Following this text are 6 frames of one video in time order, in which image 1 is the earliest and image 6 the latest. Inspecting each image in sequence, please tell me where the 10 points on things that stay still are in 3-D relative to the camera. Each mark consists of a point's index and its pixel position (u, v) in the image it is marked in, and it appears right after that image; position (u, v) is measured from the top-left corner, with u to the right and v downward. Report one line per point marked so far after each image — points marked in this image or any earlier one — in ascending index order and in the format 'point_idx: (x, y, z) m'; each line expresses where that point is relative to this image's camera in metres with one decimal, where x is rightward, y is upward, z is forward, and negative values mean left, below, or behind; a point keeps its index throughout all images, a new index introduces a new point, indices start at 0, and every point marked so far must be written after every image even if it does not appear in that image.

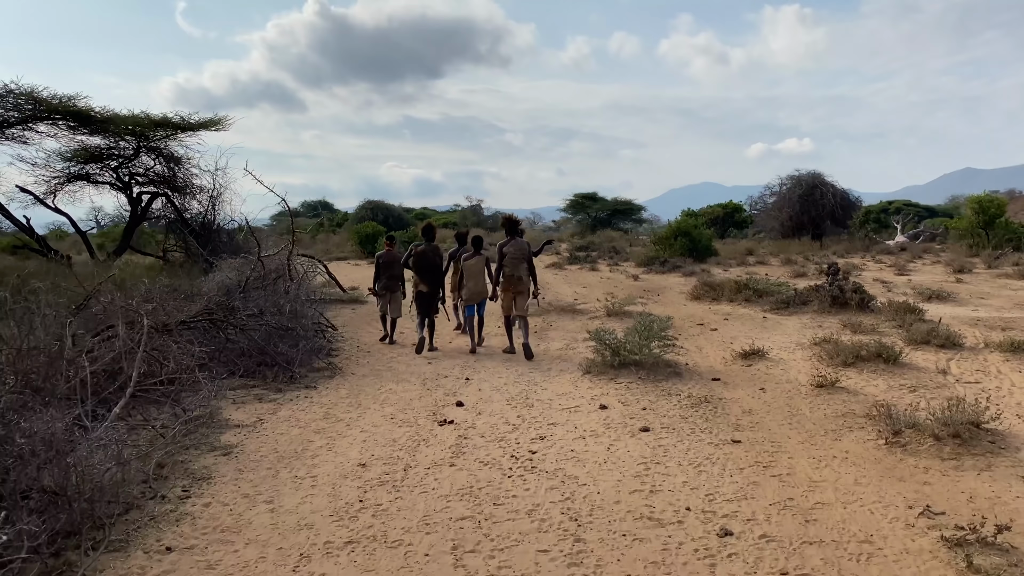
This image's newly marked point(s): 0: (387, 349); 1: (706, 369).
0: (-1.3, -0.6, +8.6) m
1: (+1.4, -0.6, +6.4) m
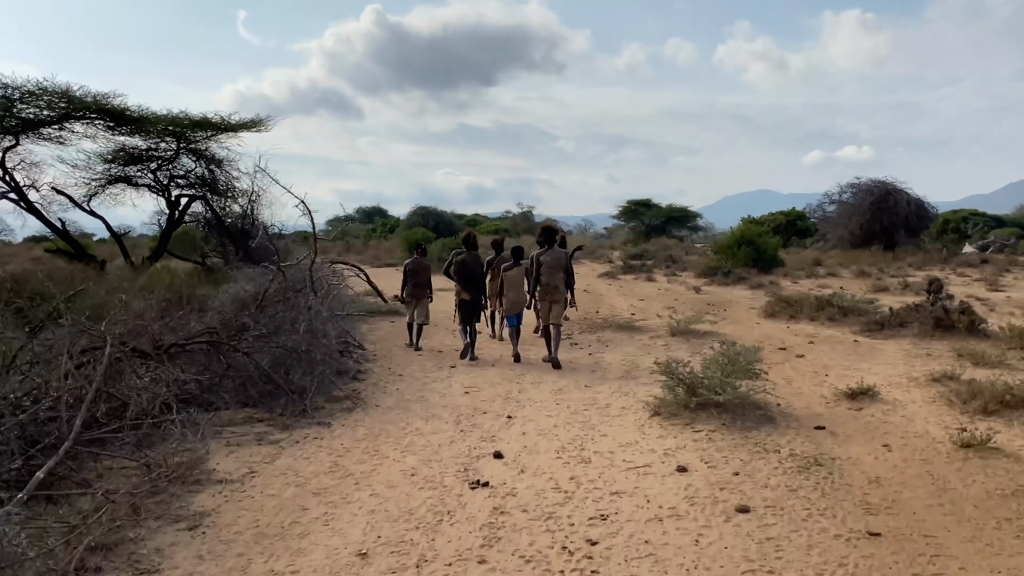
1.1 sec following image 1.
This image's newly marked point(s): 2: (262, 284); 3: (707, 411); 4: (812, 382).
0: (-0.8, -0.7, +7.6) m
1: (+1.8, -0.8, +5.1) m
2: (-2.1, 0.0, +7.2) m
3: (+1.2, -0.7, +5.1) m
4: (+2.2, -0.7, +6.2) m
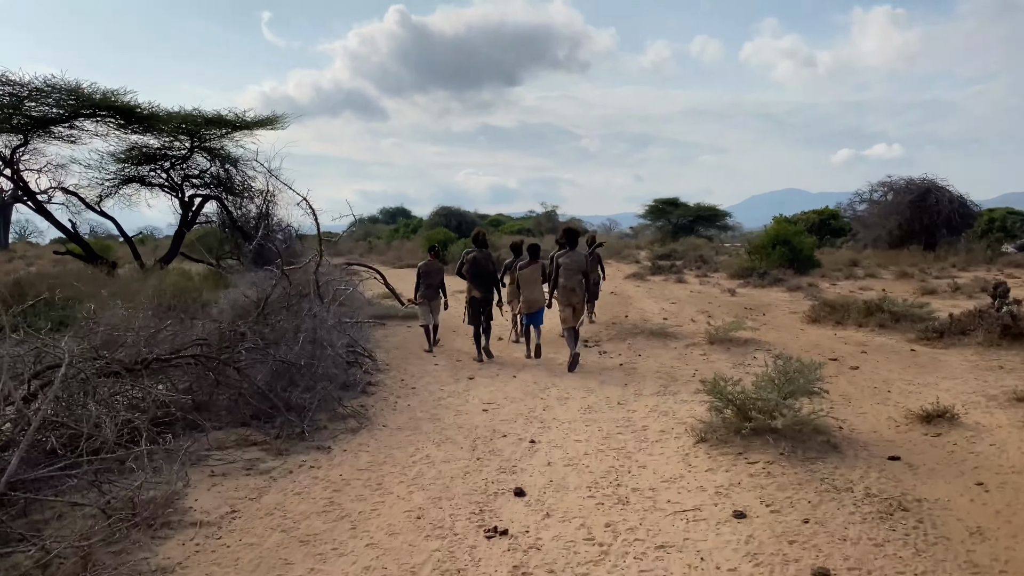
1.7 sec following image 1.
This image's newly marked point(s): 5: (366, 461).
0: (-0.6, -0.8, +7.0) m
1: (+1.9, -0.8, +4.5) m
2: (-1.9, 0.0, +6.7) m
3: (+1.3, -0.8, +4.4) m
4: (+2.3, -0.7, +5.5) m
5: (-0.8, -0.9, +4.4) m
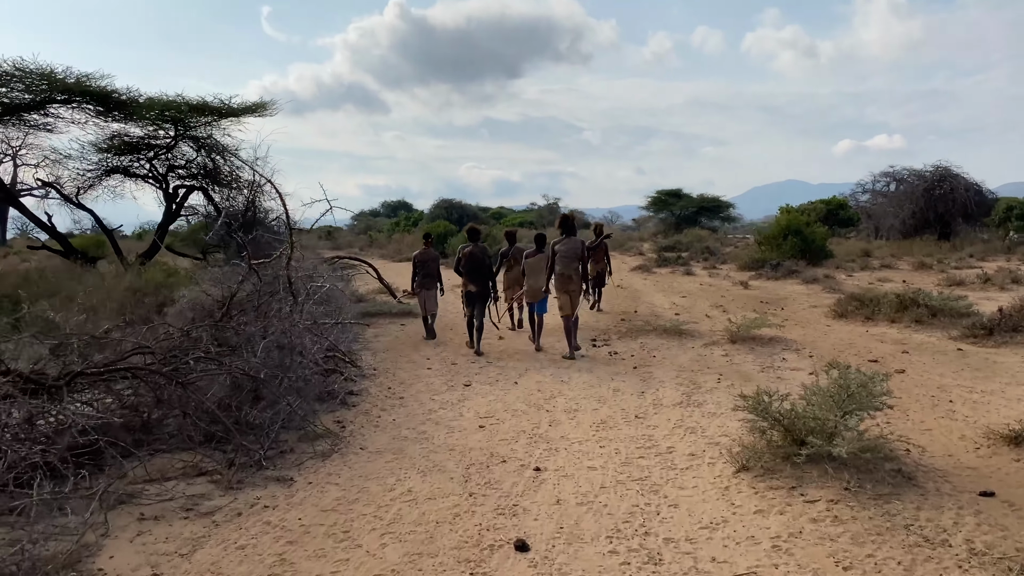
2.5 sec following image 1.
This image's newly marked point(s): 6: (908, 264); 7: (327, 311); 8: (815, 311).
0: (-0.6, -0.7, +6.2) m
1: (+1.9, -0.8, +3.7) m
2: (-1.9, 0.0, +5.9) m
3: (+1.3, -0.8, +3.6) m
4: (+2.3, -0.7, +4.7) m
5: (-0.8, -0.9, +3.6) m
6: (+9.1, +0.6, +19.7) m
7: (-1.4, -0.2, +6.6) m
8: (+3.7, -0.3, +10.4) m
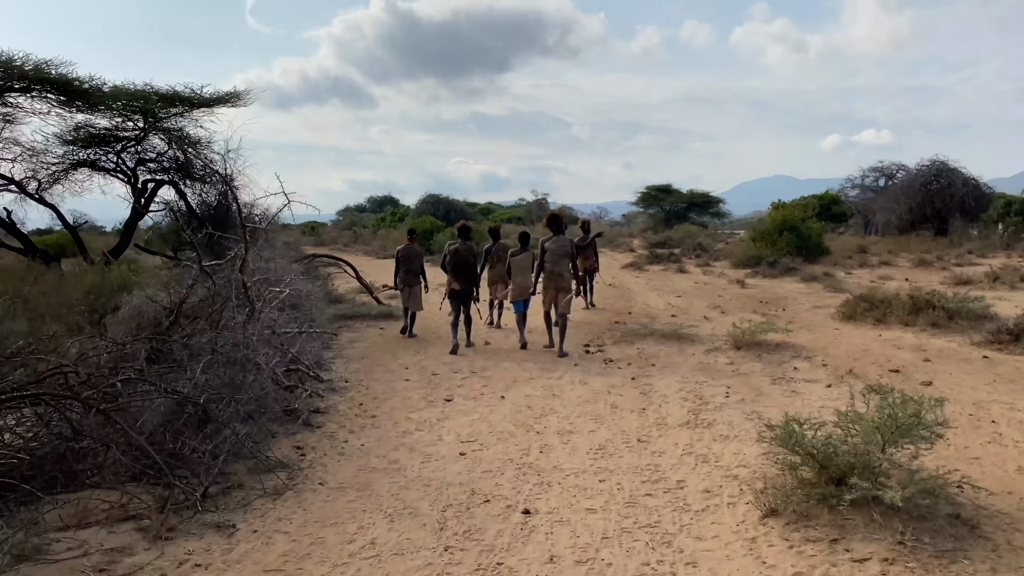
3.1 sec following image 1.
0: (-0.7, -0.8, +5.6) m
1: (+1.8, -0.8, +3.1) m
2: (-2.0, 0.0, +5.2) m
3: (+1.2, -0.8, +3.0) m
4: (+2.3, -0.7, +4.1) m
5: (-0.8, -0.9, +3.0) m
6: (+8.9, +0.6, +19.2) m
7: (-1.5, -0.2, +6.0) m
8: (+3.6, -0.3, +9.8) m
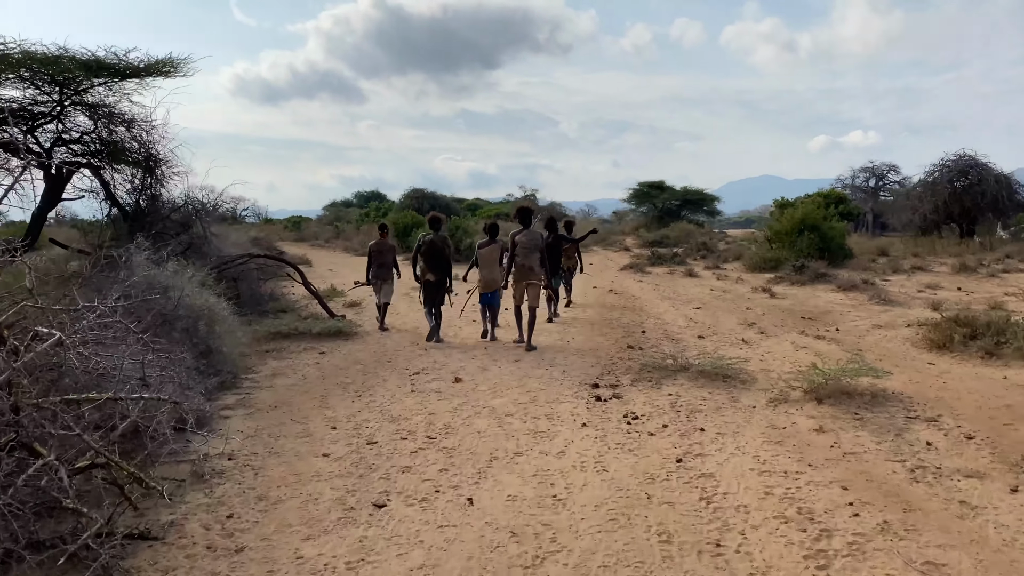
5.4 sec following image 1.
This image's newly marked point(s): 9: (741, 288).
0: (-0.8, -0.9, +3.3) m
1: (+1.8, -1.0, +0.8) m
2: (-2.1, -0.1, +2.9) m
3: (+1.2, -0.9, +0.7) m
4: (+2.2, -0.9, +1.8) m
5: (-0.9, -1.1, +0.7) m
6: (+8.6, +0.5, +17.0) m
7: (-1.7, -0.3, +3.7) m
8: (+3.4, -0.4, +7.6) m
9: (+3.5, 0.0, +12.9) m
